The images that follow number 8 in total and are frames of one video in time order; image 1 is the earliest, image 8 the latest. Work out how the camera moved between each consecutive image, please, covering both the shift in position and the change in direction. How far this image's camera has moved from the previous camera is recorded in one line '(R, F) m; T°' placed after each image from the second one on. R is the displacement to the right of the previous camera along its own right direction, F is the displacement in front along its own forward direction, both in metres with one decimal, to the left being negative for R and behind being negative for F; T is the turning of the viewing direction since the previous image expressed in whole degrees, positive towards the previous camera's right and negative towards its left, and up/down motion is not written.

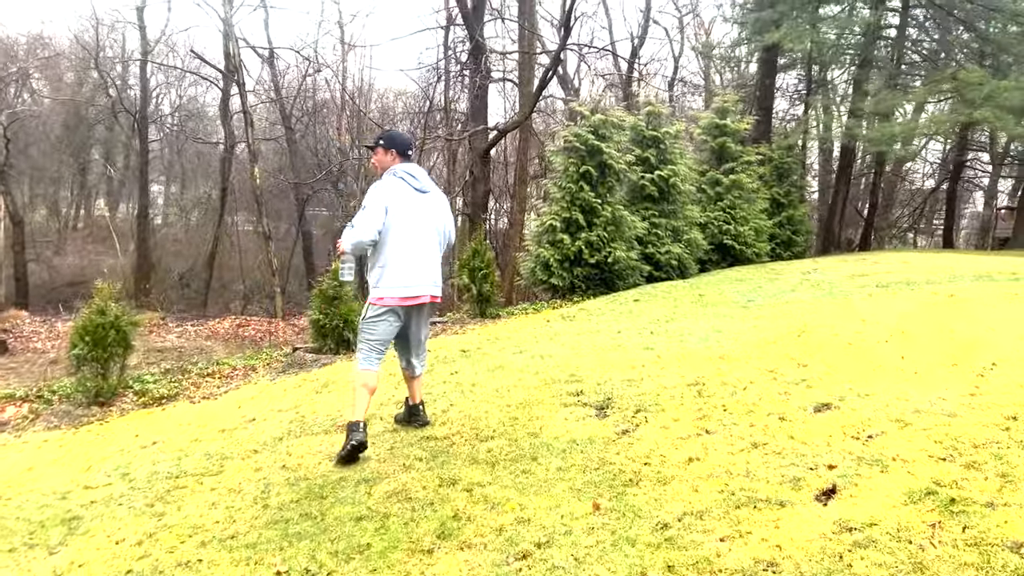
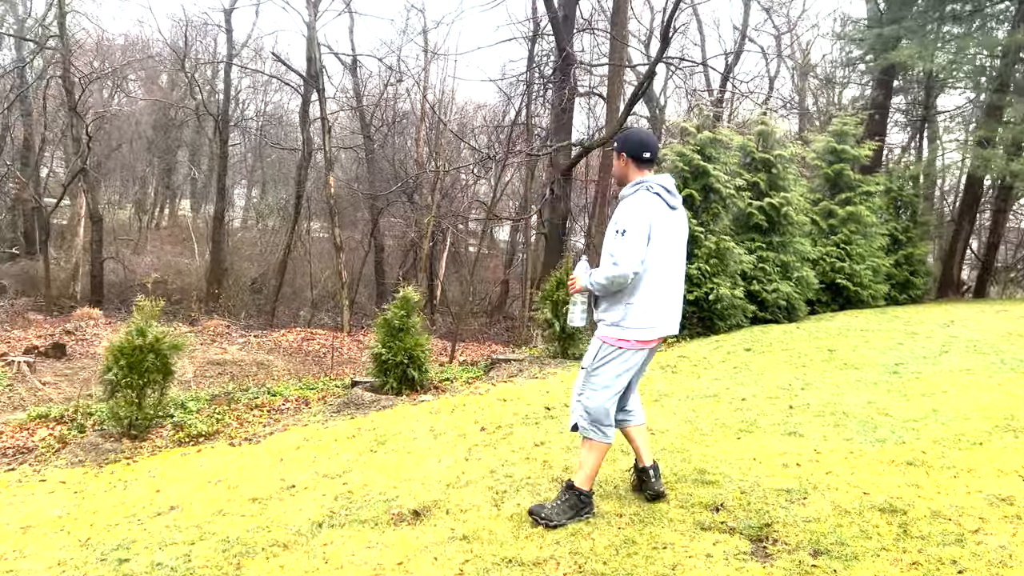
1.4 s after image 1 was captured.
(-0.2, +1.1) m; -5°
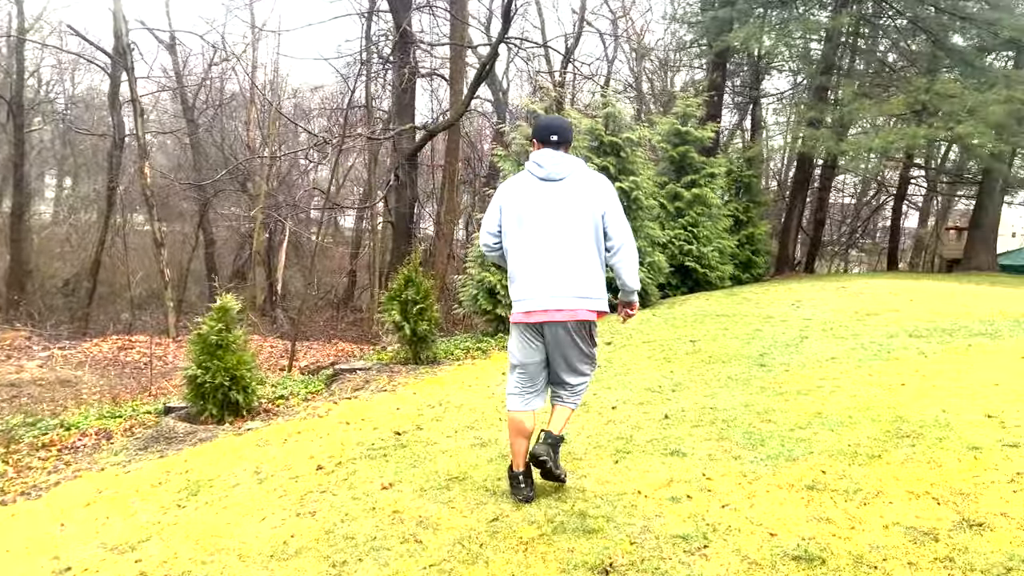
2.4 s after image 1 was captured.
(+0.1, +0.7) m; +11°
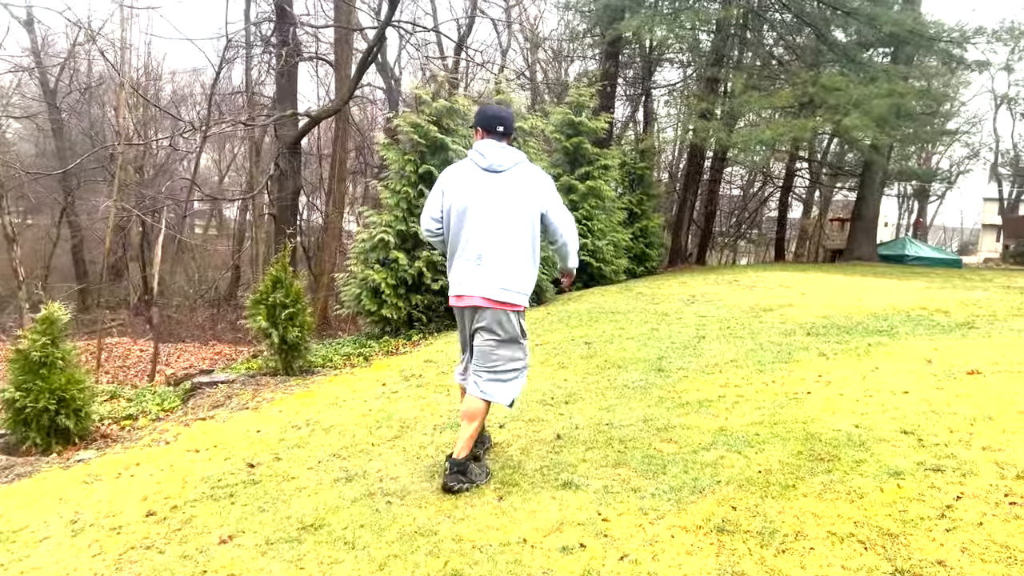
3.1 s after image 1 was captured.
(+0.1, +0.5) m; +7°
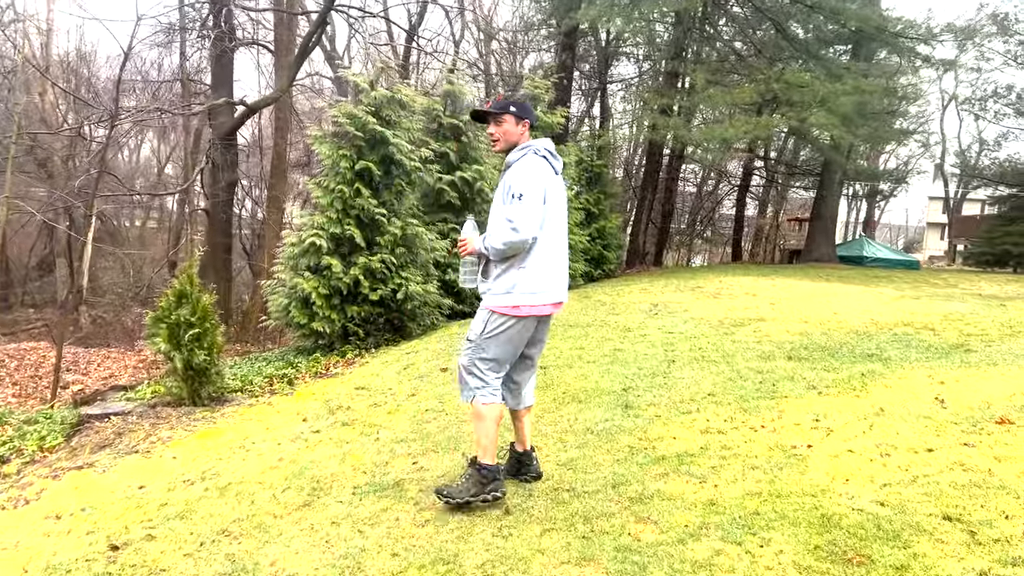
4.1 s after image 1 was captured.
(+0.1, +0.8) m; +3°
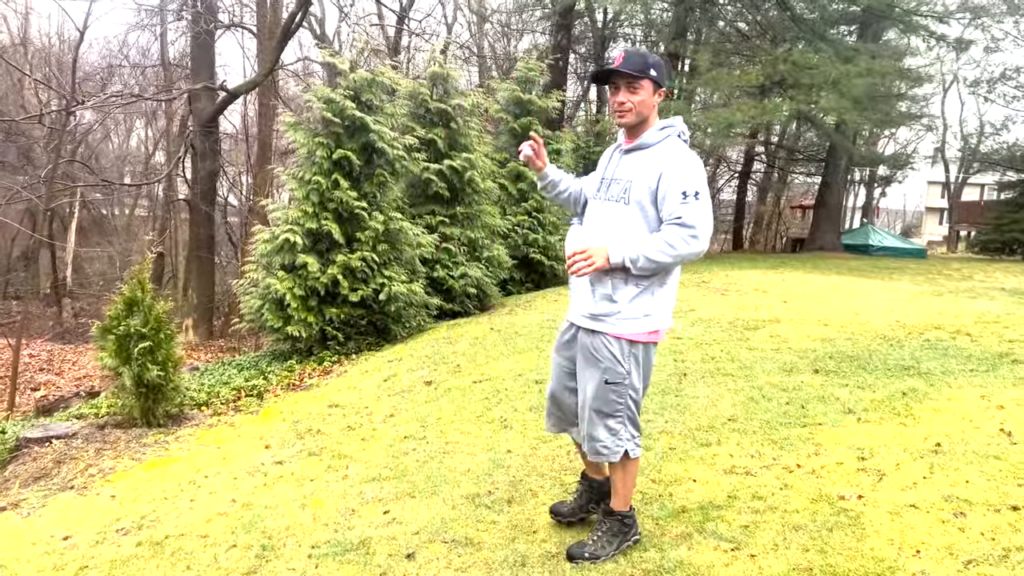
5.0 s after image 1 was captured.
(0.0, +0.6) m; 0°
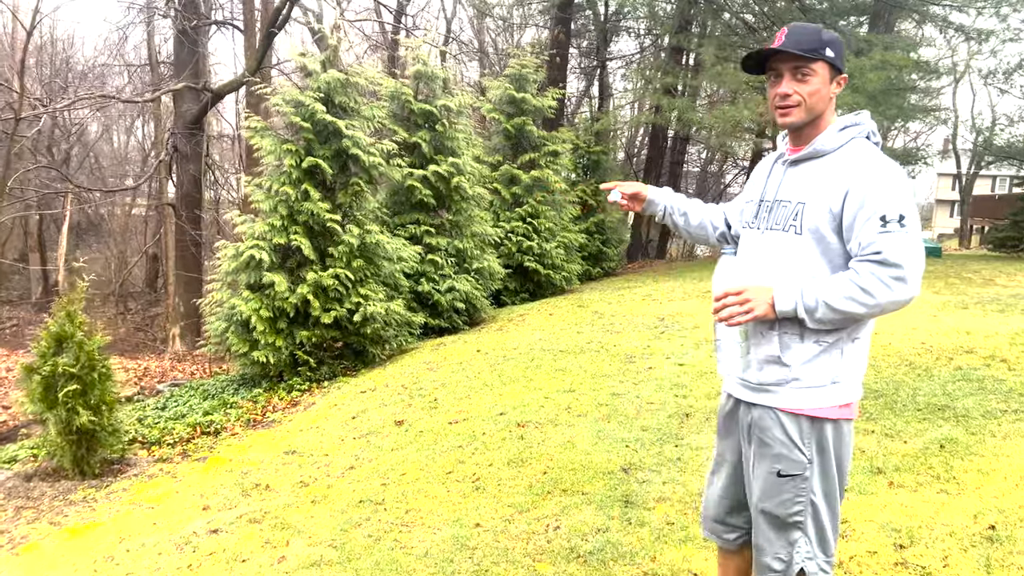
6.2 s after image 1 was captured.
(+0.2, +0.6) m; 0°
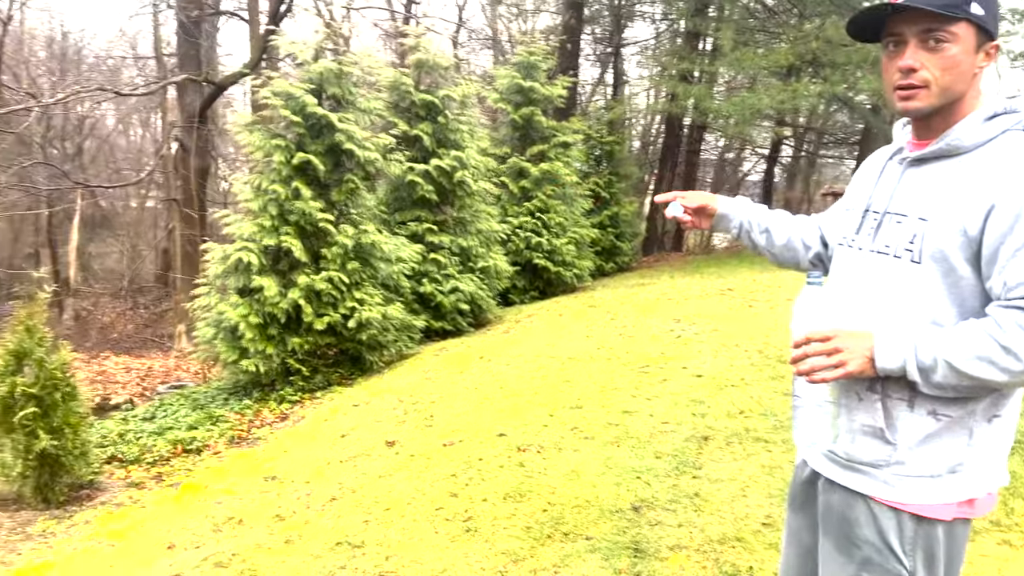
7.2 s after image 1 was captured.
(+0.1, +0.4) m; -1°
